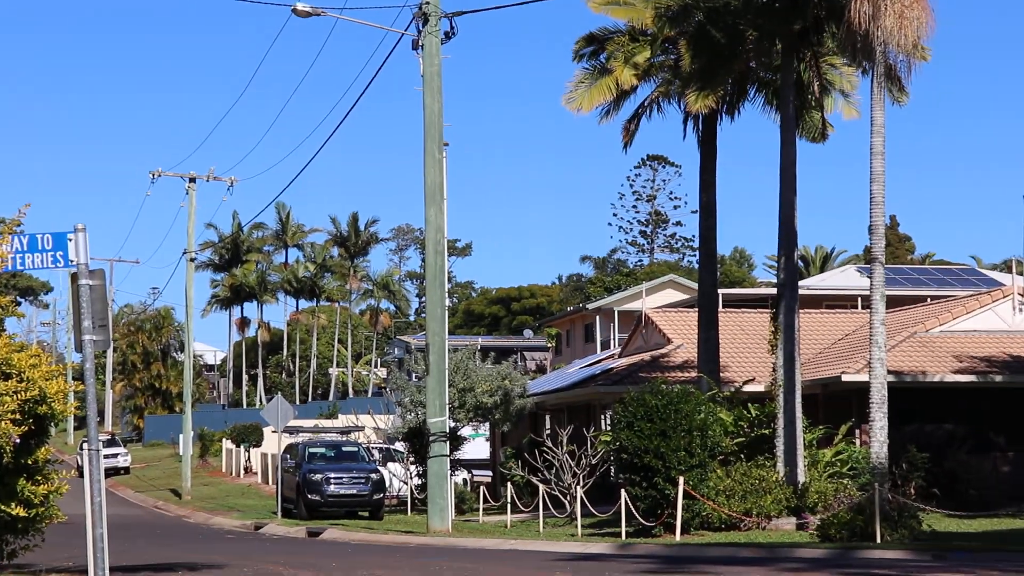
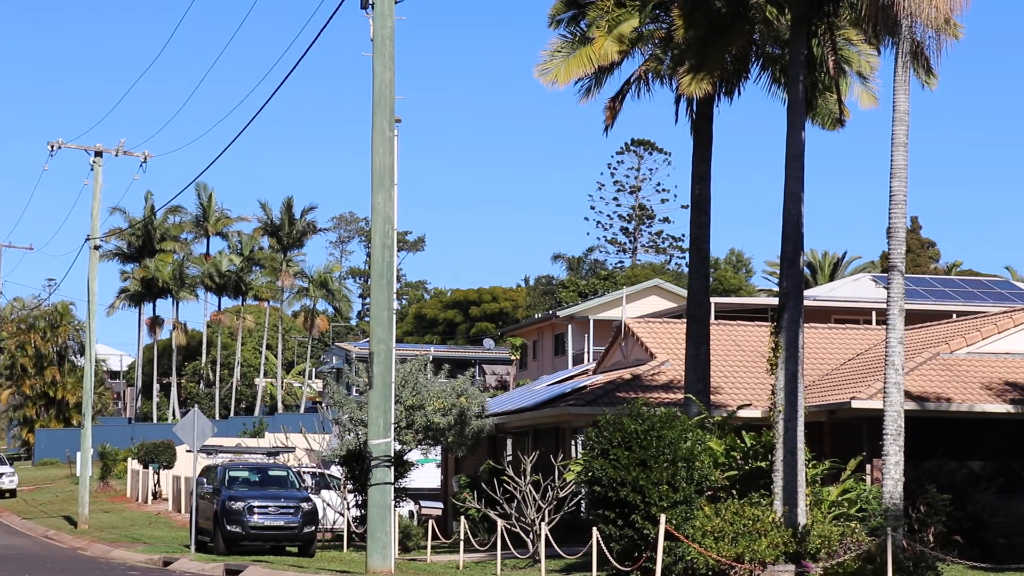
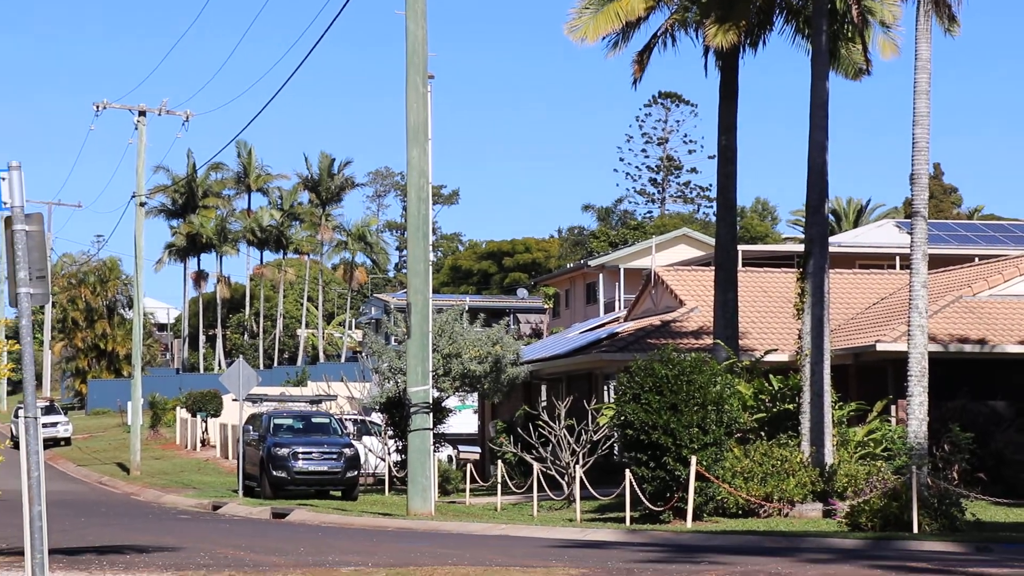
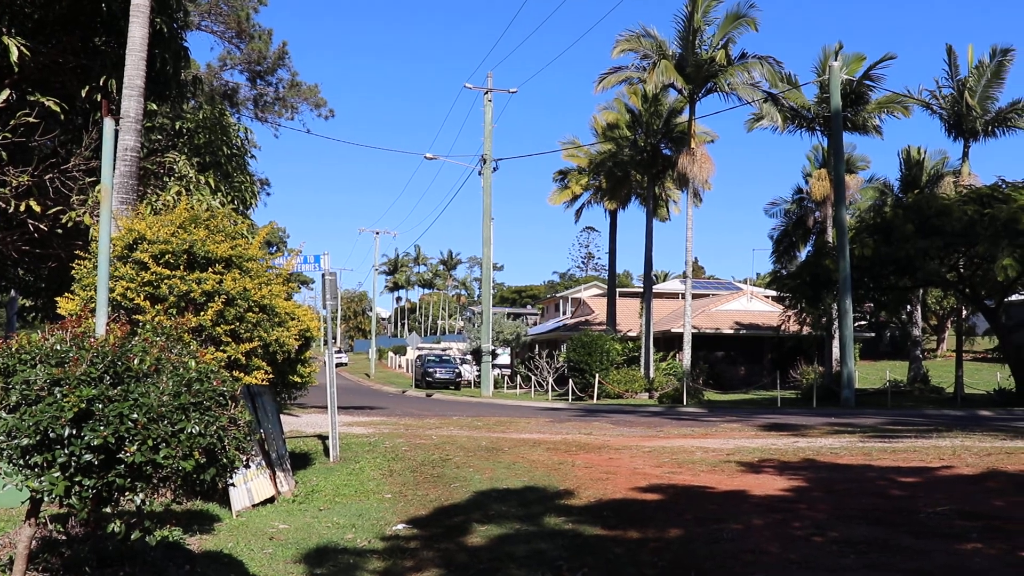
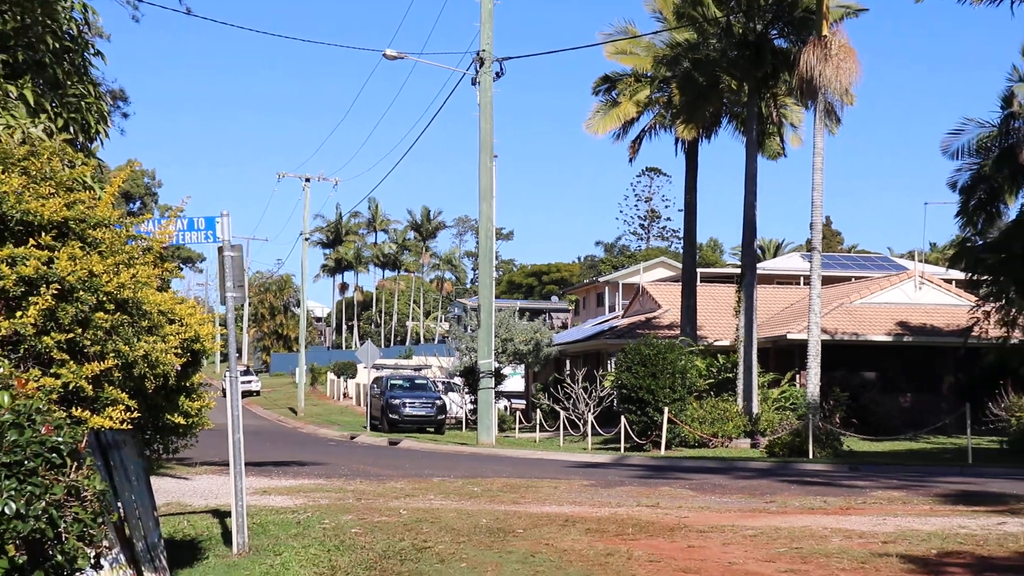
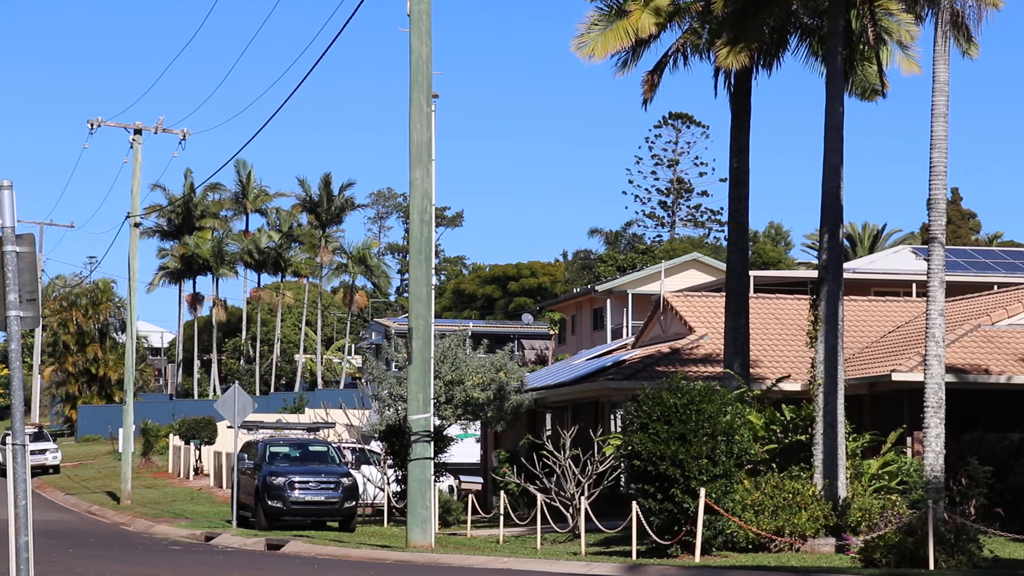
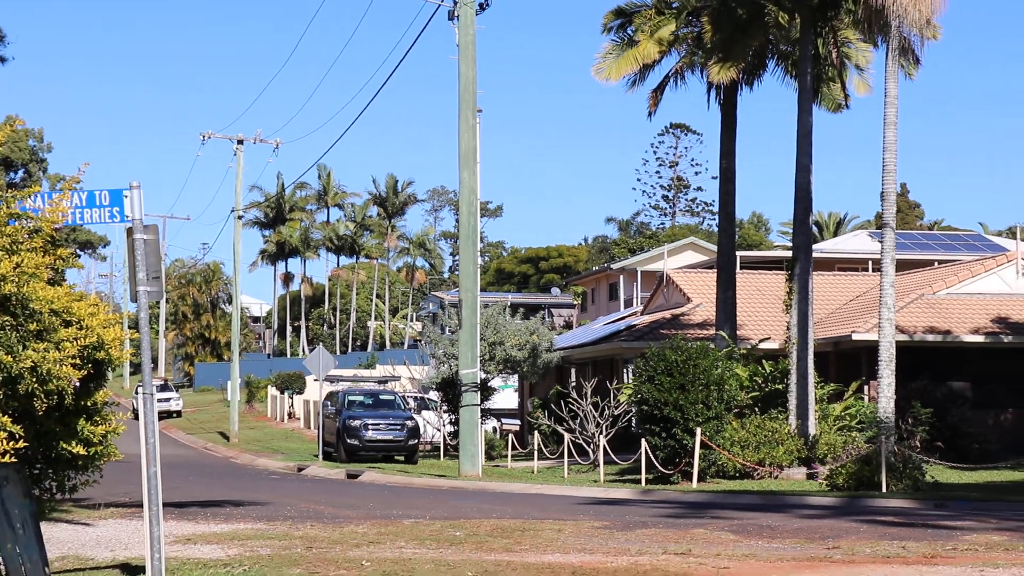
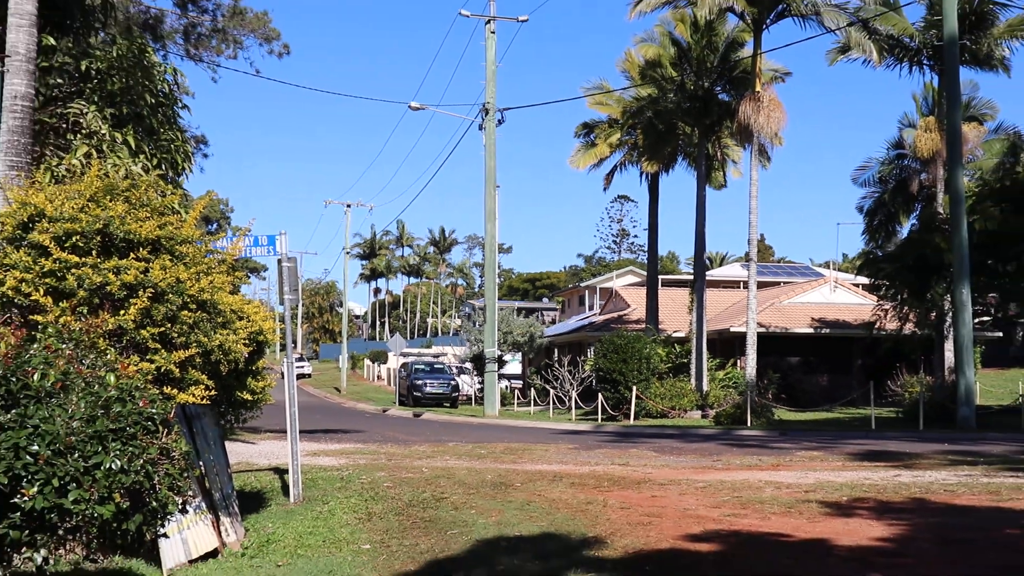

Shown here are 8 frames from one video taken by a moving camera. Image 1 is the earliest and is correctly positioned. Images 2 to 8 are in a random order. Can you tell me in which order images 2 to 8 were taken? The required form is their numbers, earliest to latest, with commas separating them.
6, 2, 3, 7, 5, 8, 4
